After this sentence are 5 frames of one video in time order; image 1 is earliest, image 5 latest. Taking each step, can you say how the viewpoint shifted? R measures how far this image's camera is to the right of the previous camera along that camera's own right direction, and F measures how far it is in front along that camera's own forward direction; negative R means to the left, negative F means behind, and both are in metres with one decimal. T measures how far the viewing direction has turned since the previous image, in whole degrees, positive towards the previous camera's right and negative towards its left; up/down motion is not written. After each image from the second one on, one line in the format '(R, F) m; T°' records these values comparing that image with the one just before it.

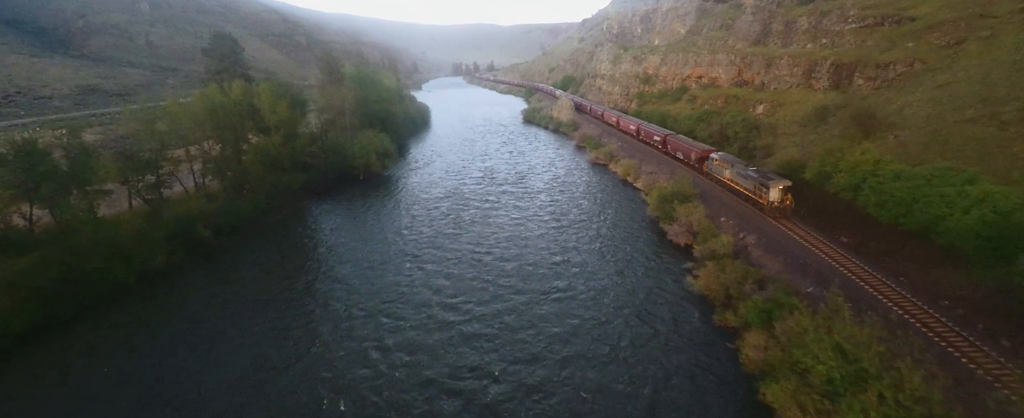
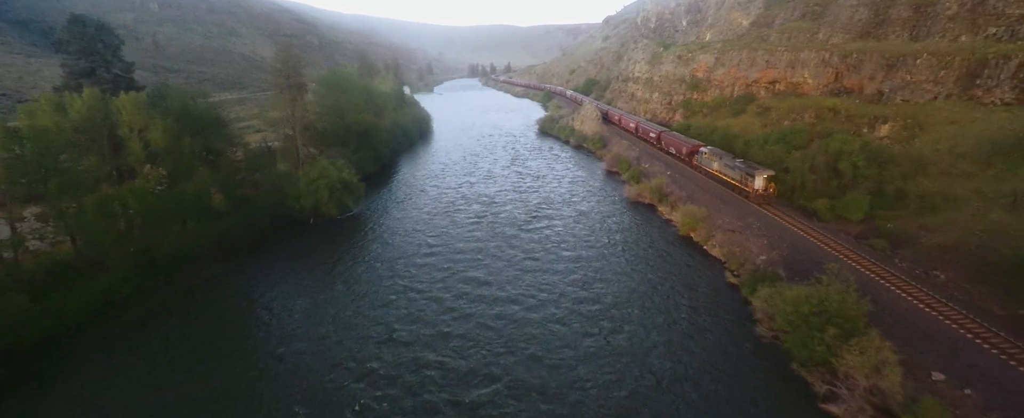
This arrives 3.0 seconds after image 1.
(+0.4, +13.9) m; -2°
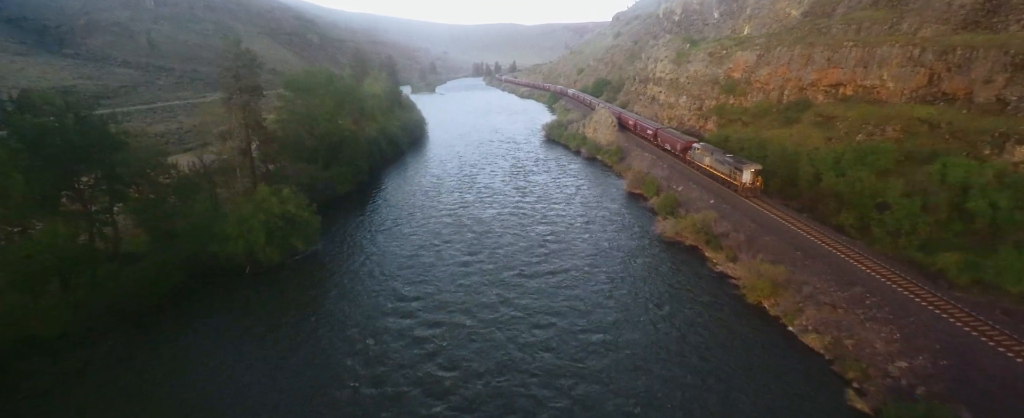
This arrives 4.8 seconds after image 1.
(+0.2, +8.4) m; -1°
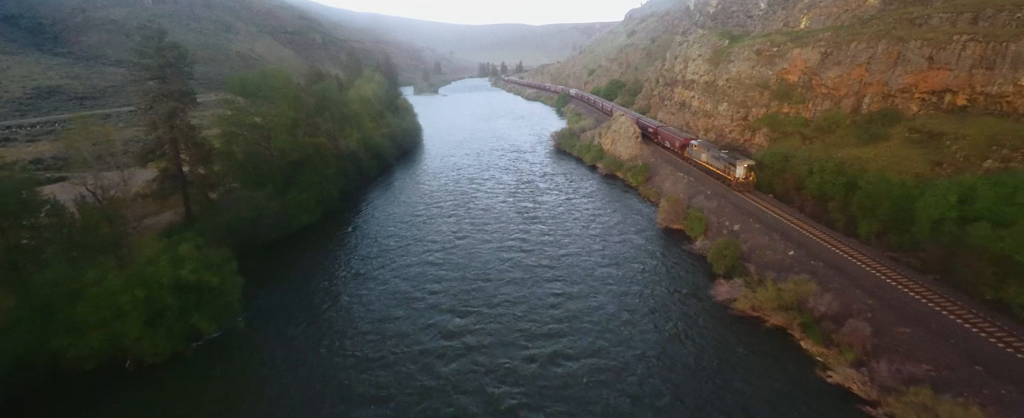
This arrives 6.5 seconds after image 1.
(0.0, +8.5) m; -1°
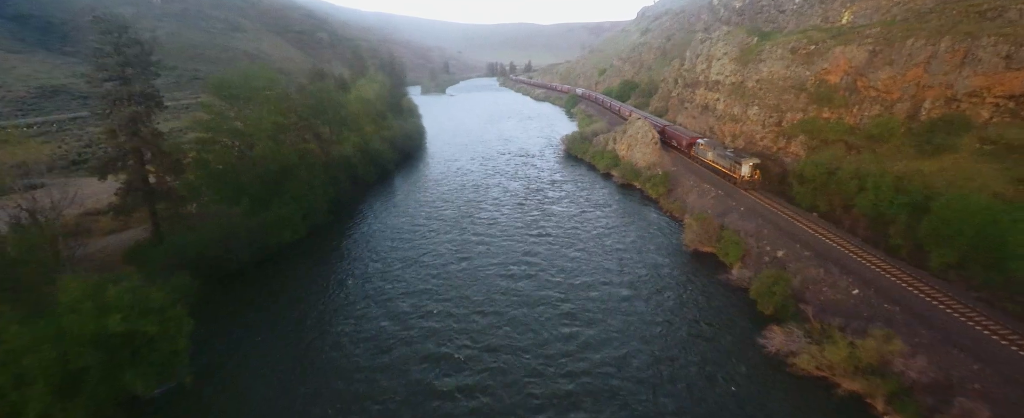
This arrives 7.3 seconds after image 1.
(0.0, +3.7) m; -1°
